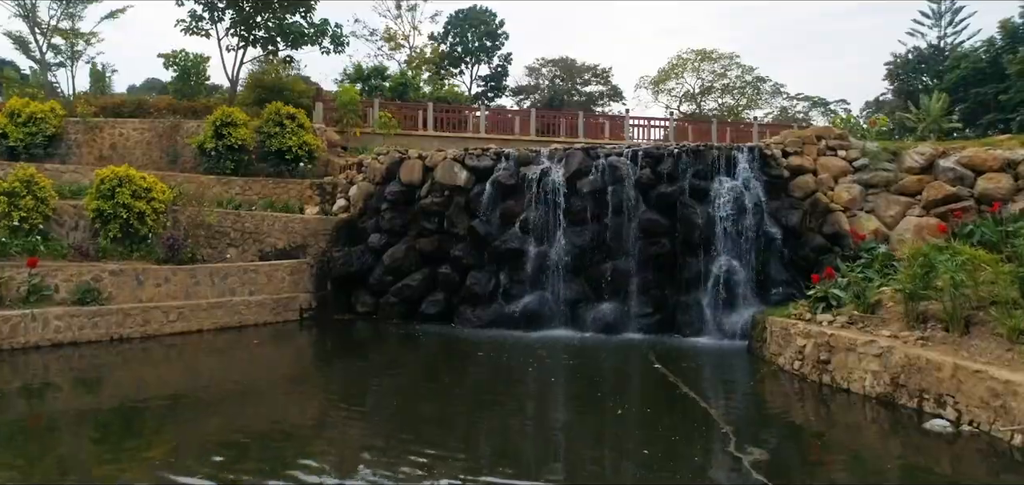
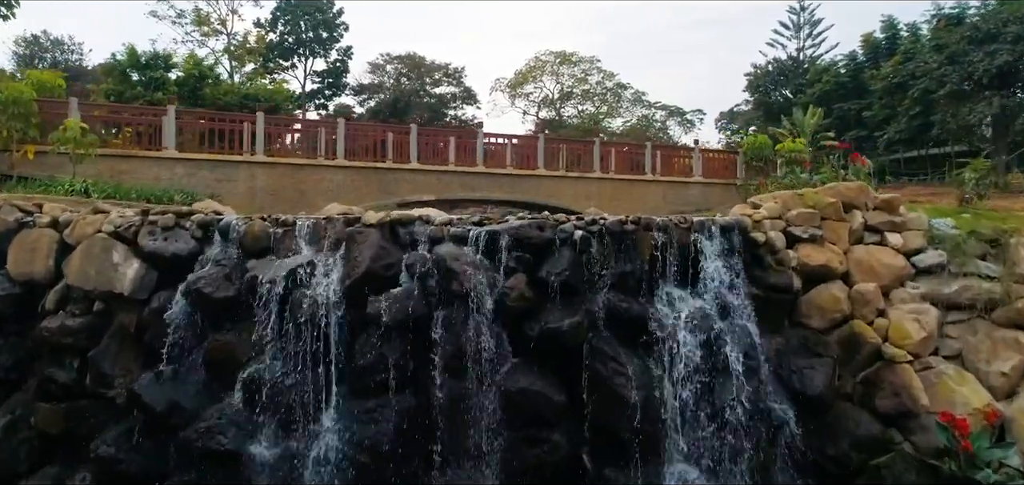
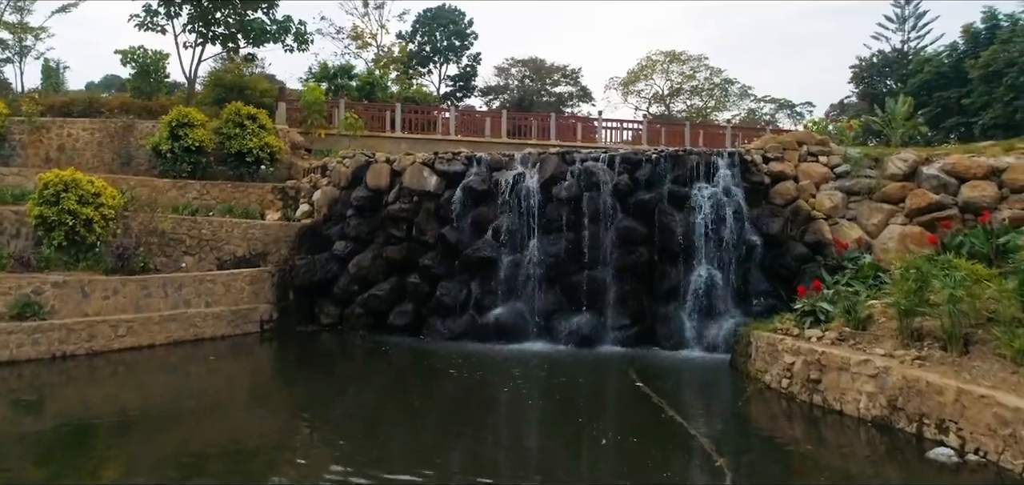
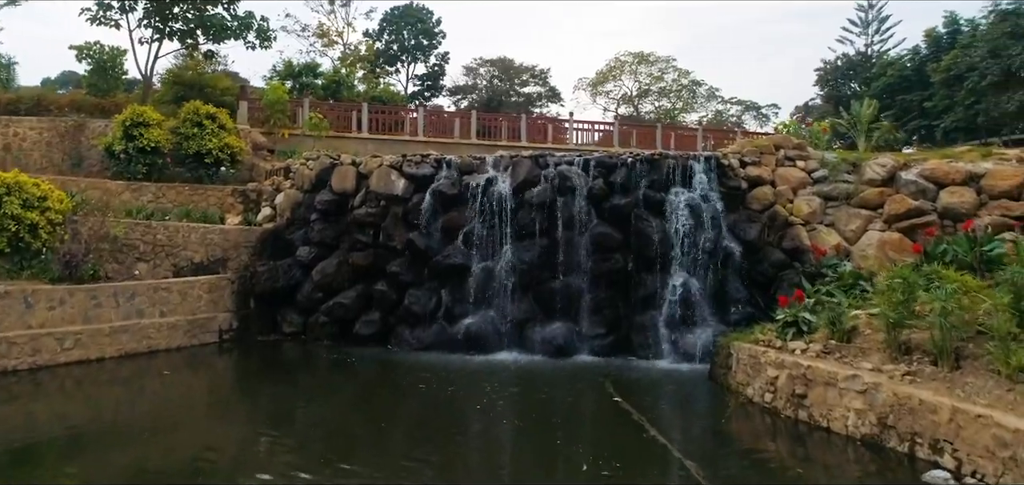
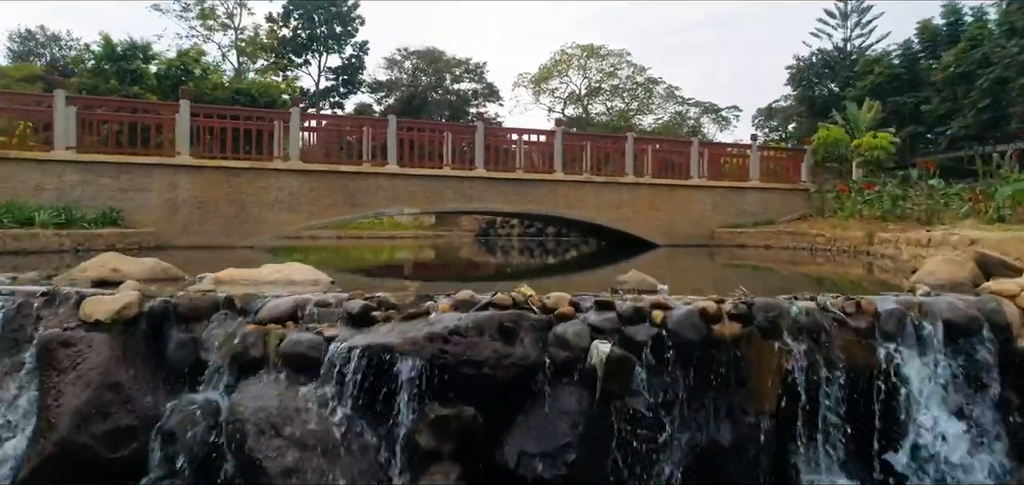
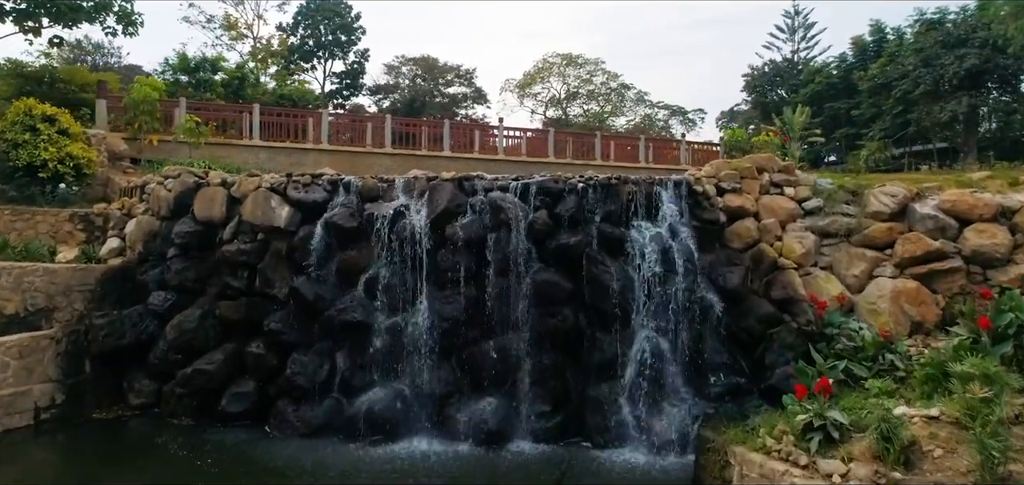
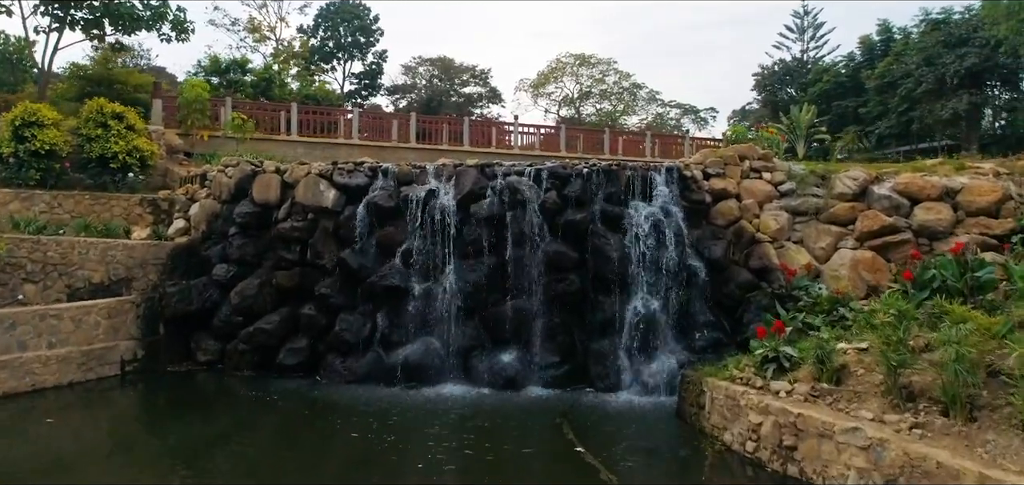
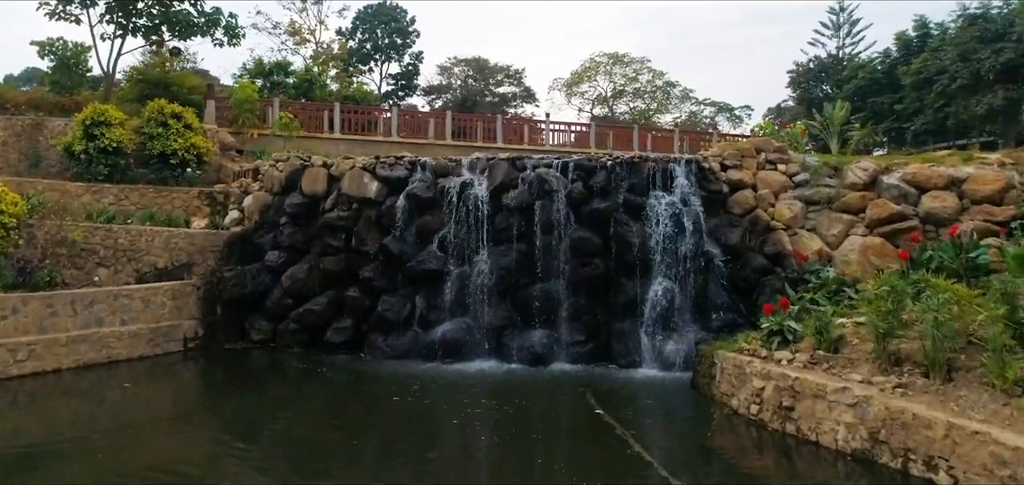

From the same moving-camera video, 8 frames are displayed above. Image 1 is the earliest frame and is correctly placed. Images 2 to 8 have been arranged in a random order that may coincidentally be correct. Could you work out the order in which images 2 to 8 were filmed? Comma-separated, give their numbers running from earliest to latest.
3, 4, 8, 7, 6, 2, 5
